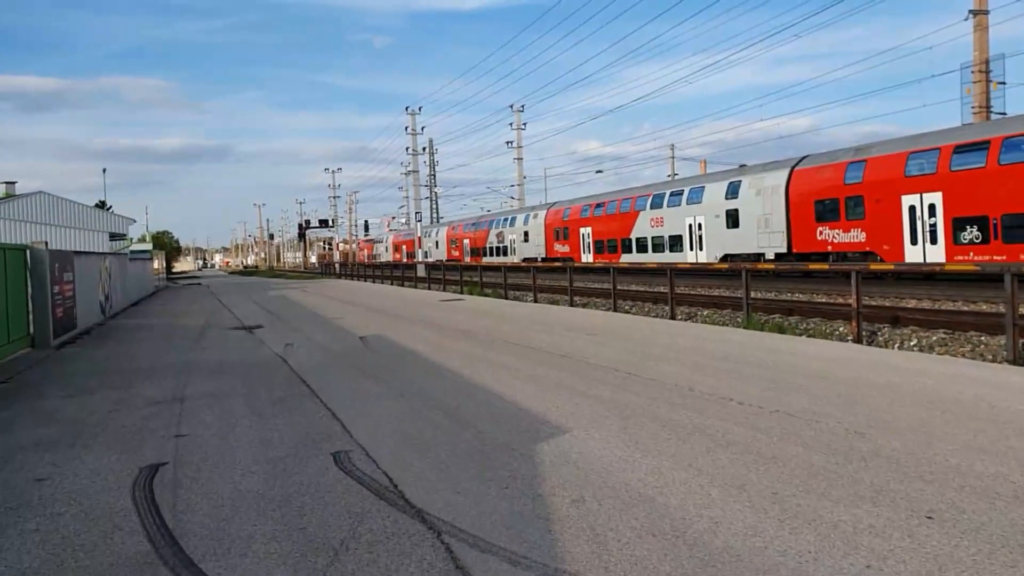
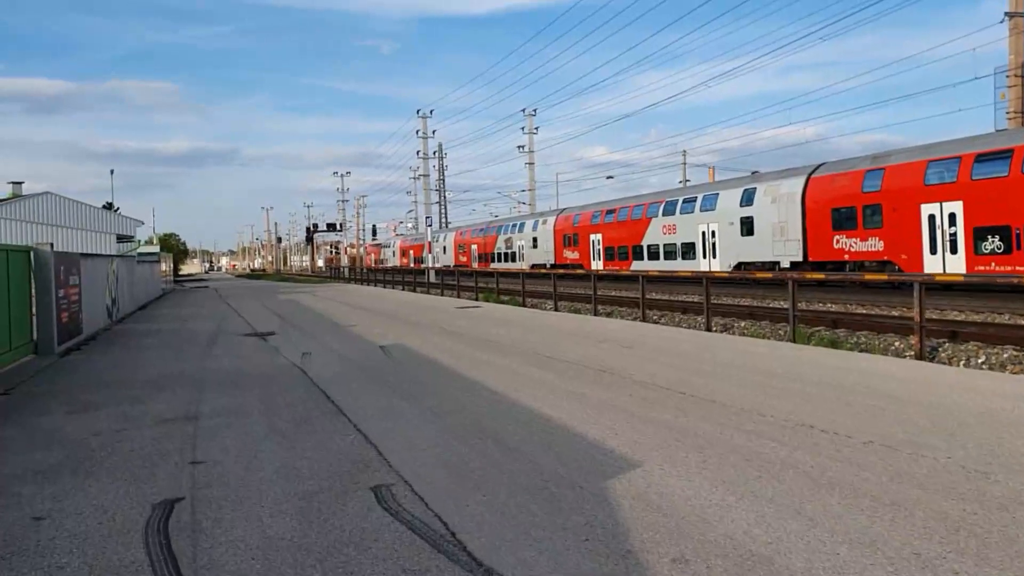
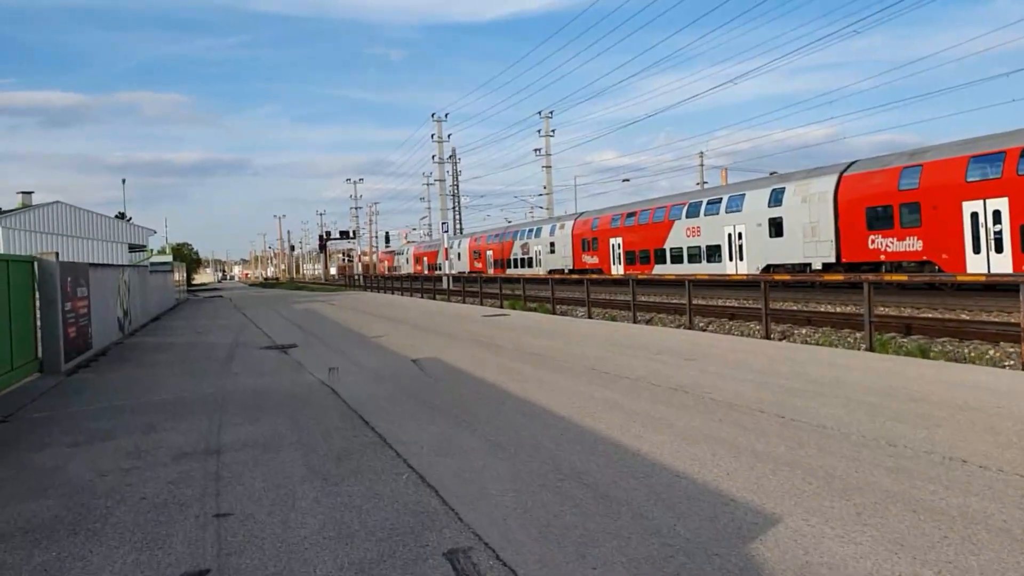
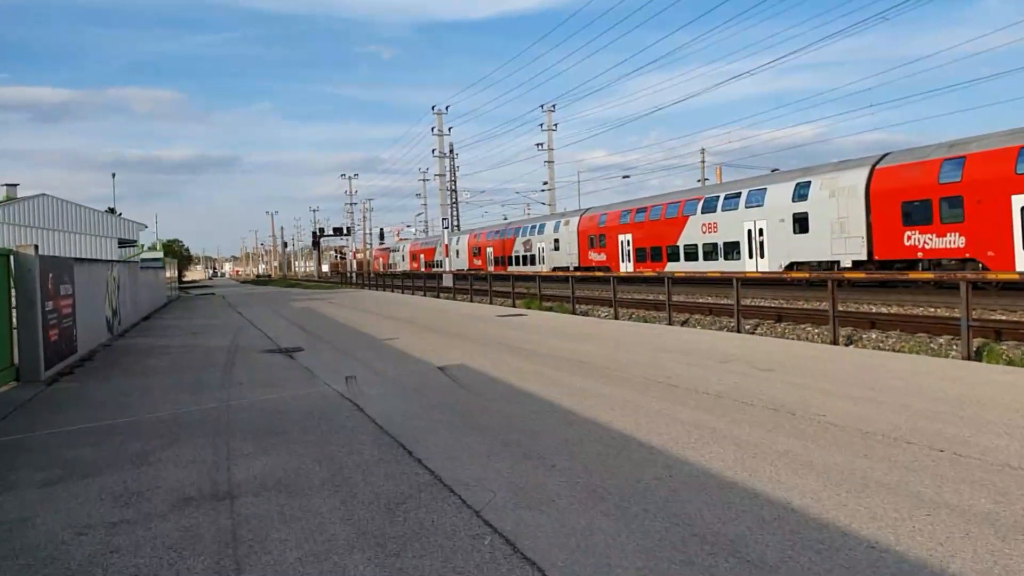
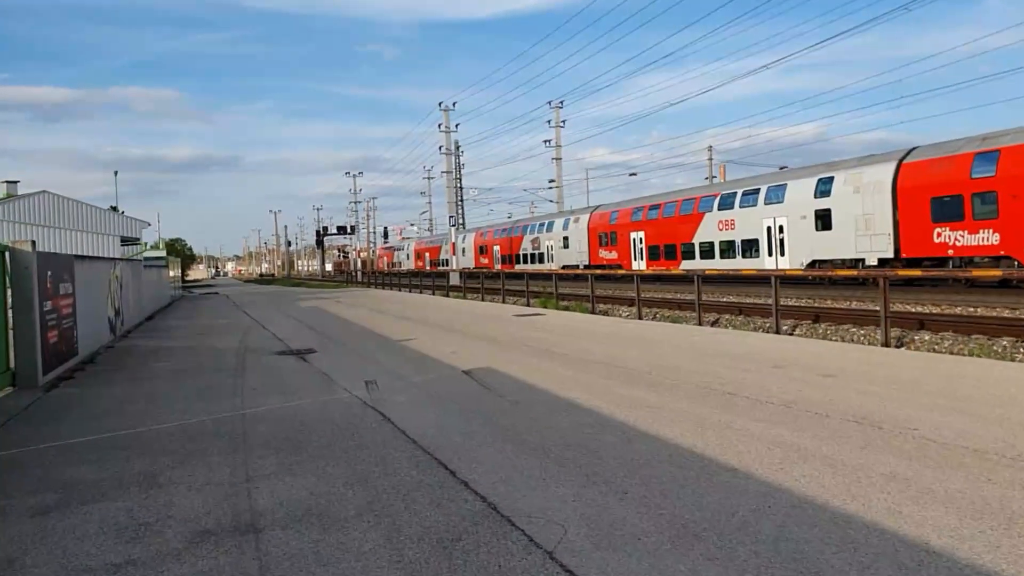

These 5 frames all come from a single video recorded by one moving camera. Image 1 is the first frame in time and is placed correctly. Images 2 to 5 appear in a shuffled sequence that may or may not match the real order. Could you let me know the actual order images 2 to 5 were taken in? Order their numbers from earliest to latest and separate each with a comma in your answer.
2, 3, 4, 5
